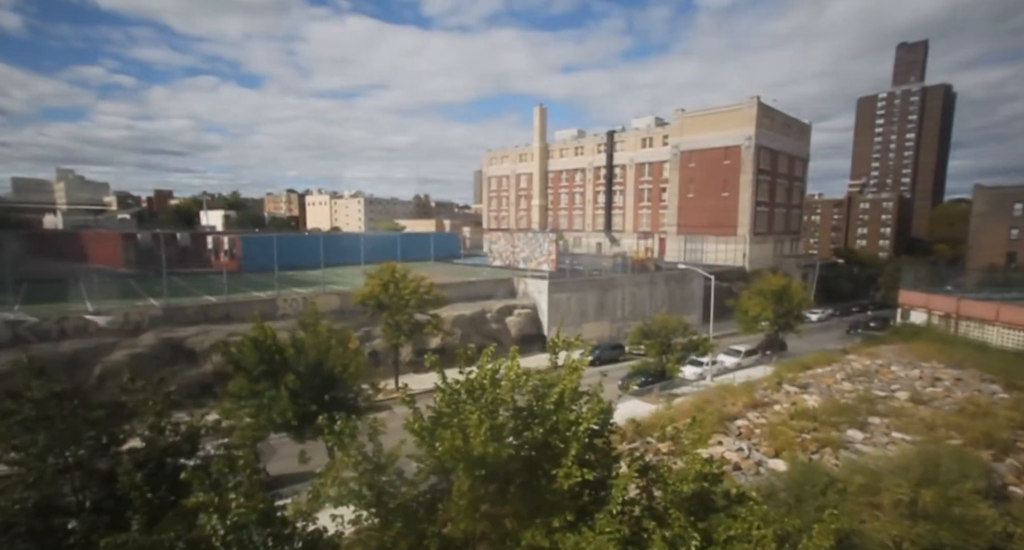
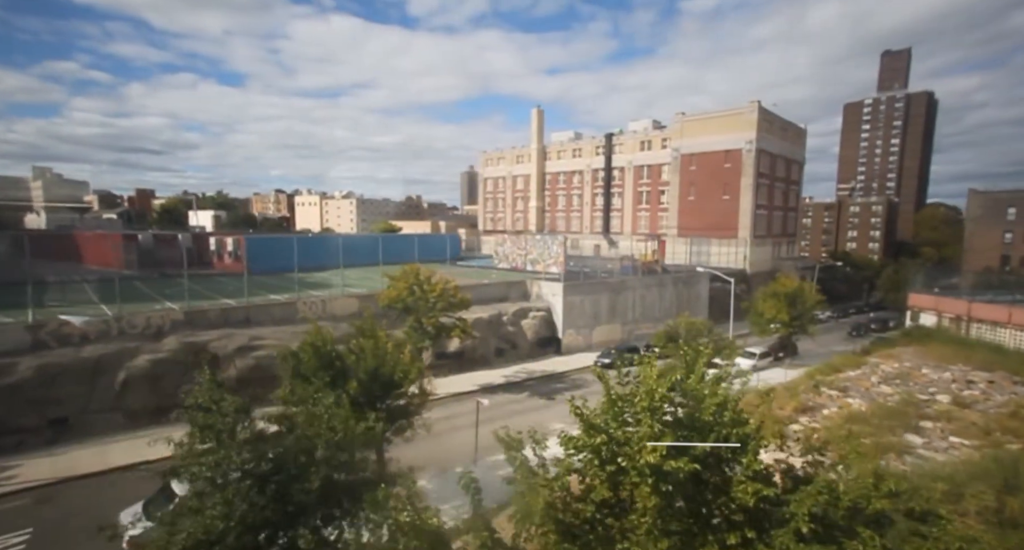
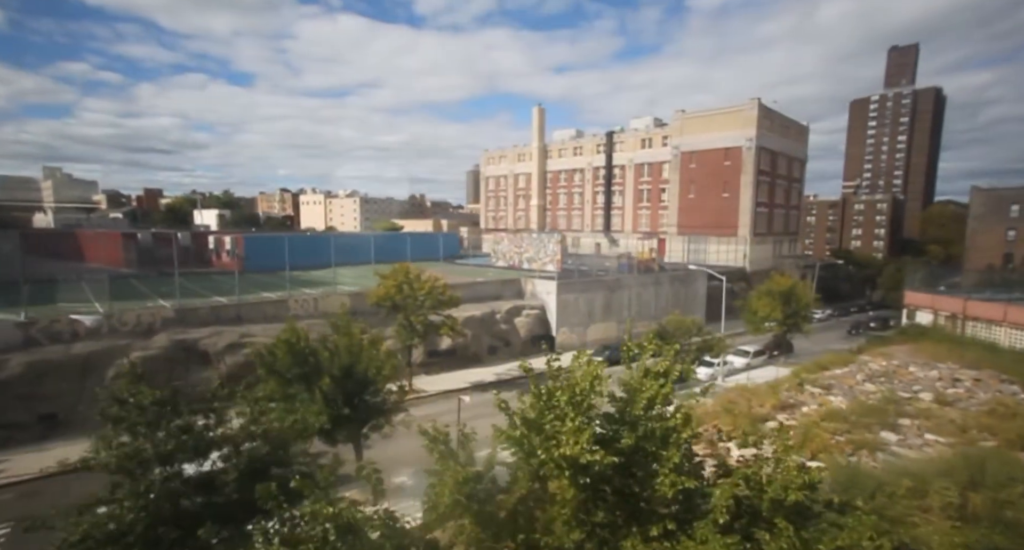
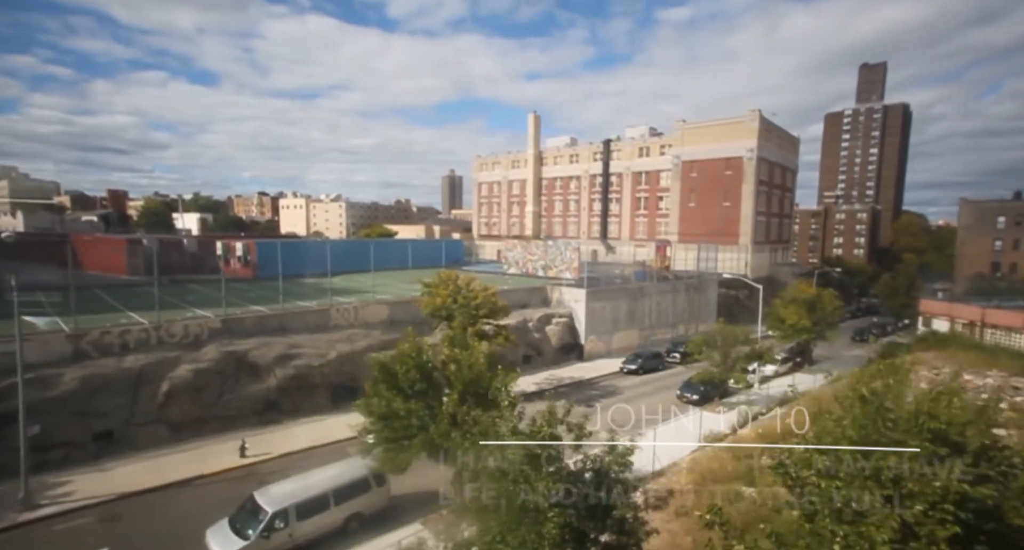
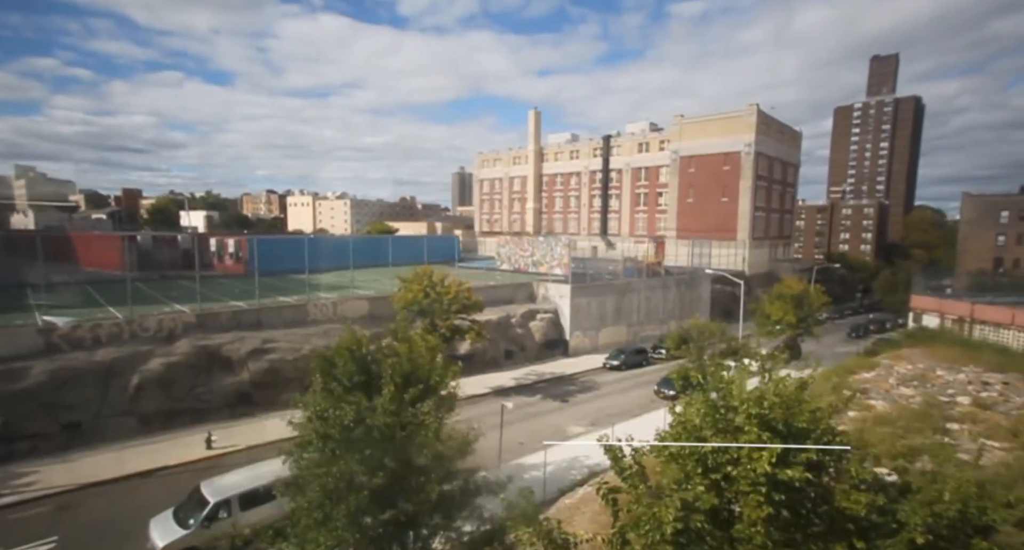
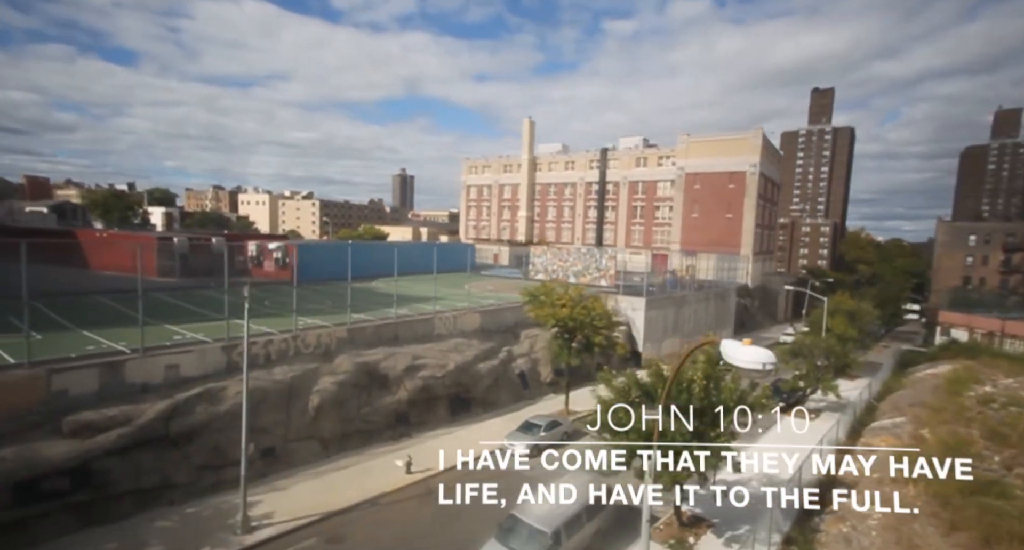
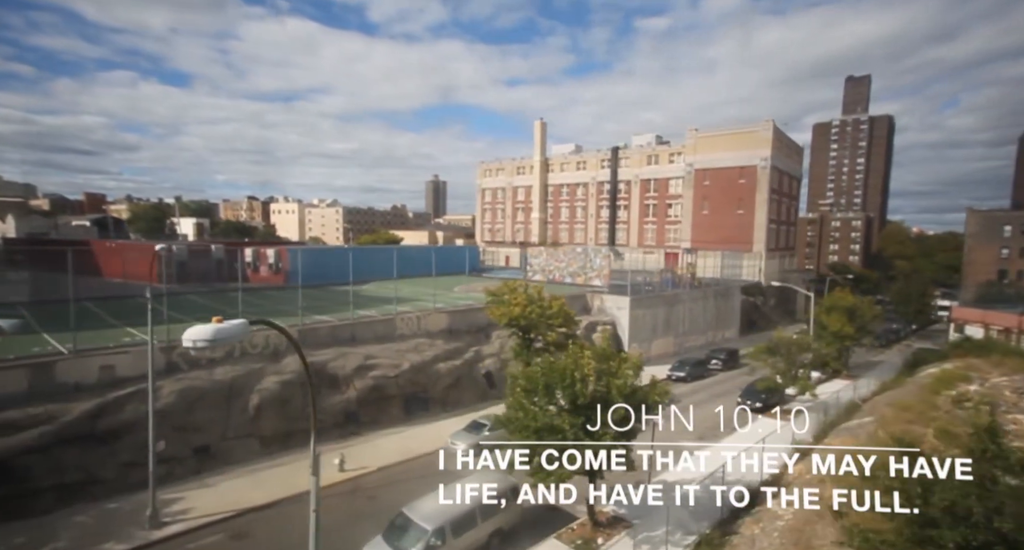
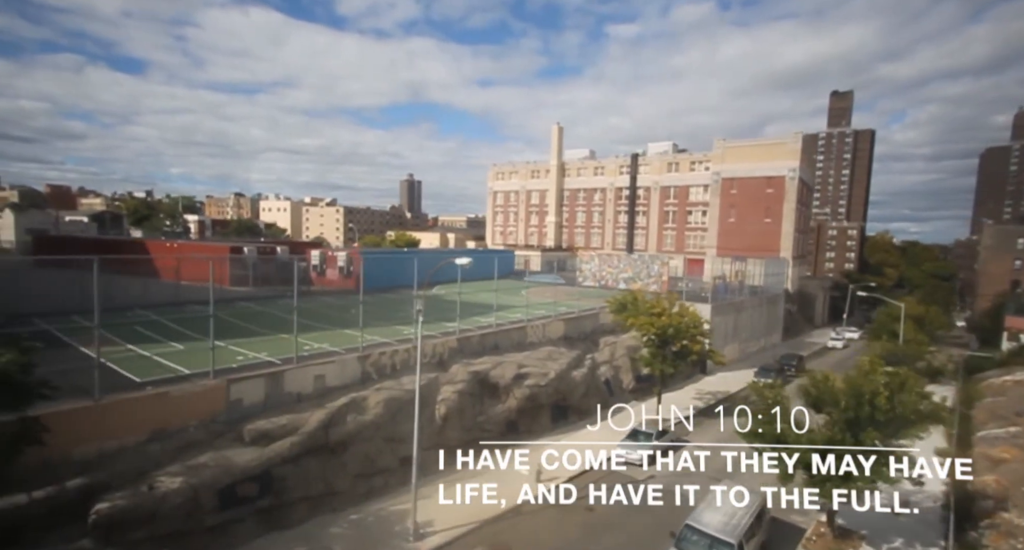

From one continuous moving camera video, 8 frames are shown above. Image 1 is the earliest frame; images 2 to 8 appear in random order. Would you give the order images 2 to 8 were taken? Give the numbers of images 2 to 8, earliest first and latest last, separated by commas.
3, 2, 5, 4, 7, 6, 8
